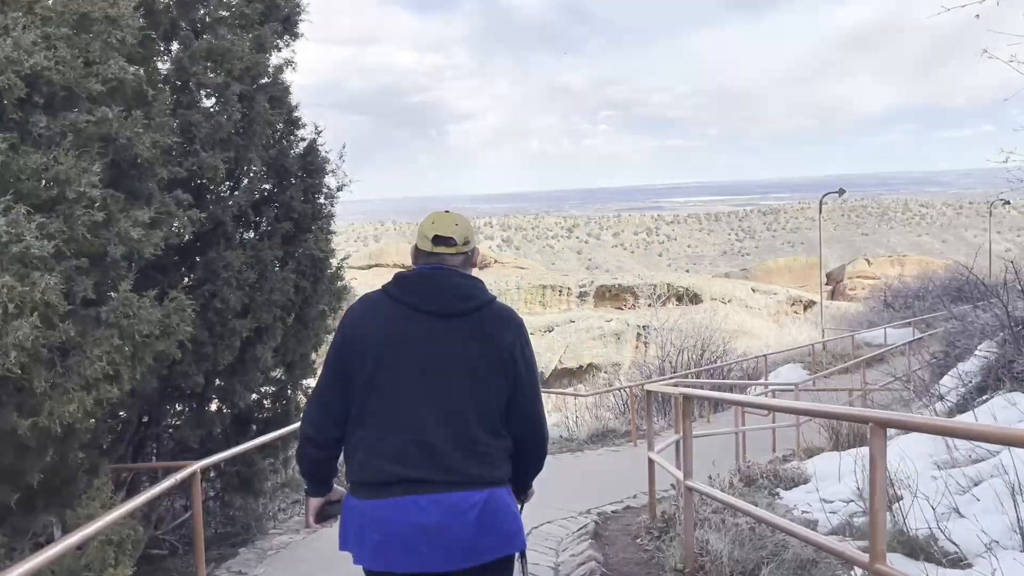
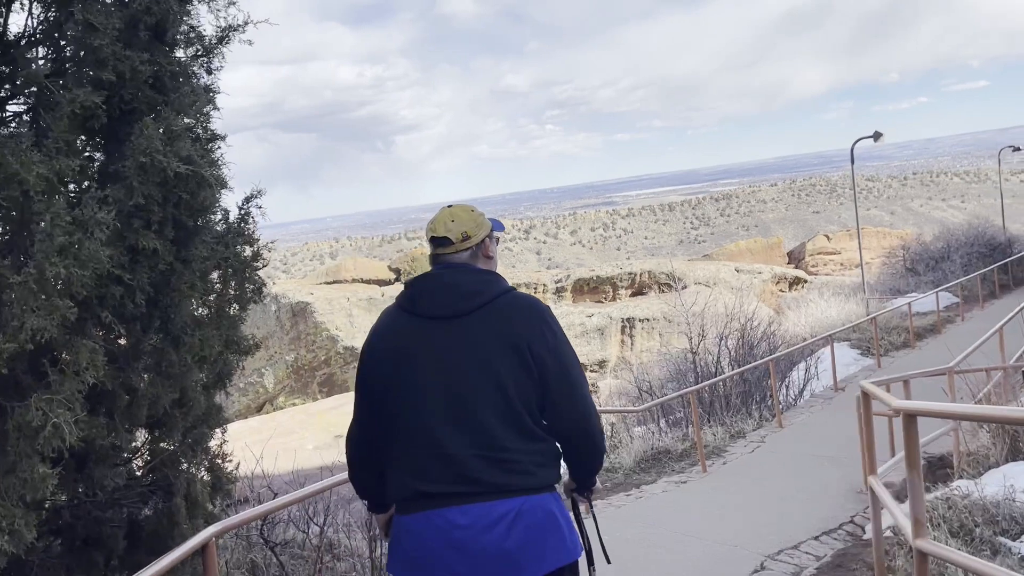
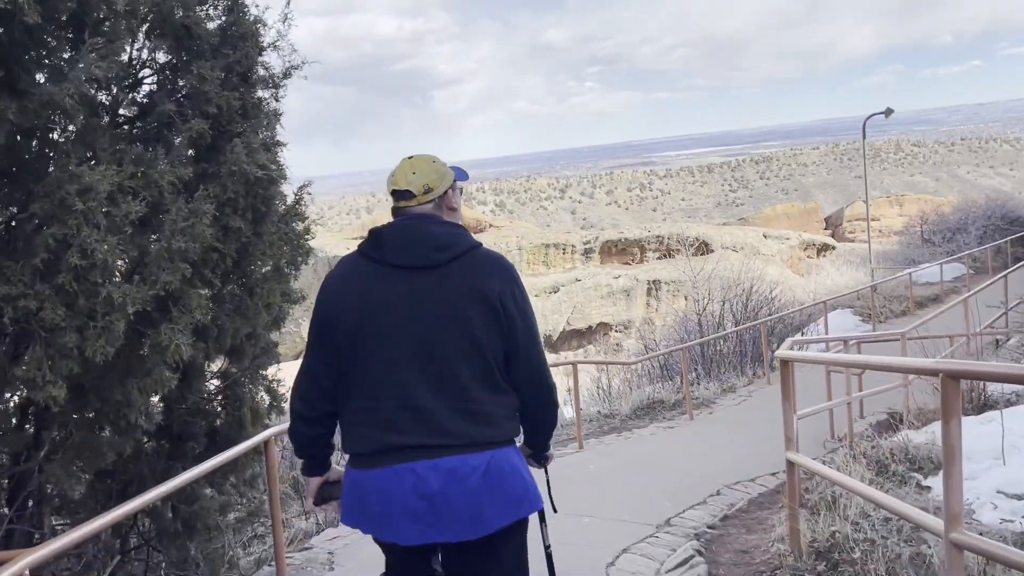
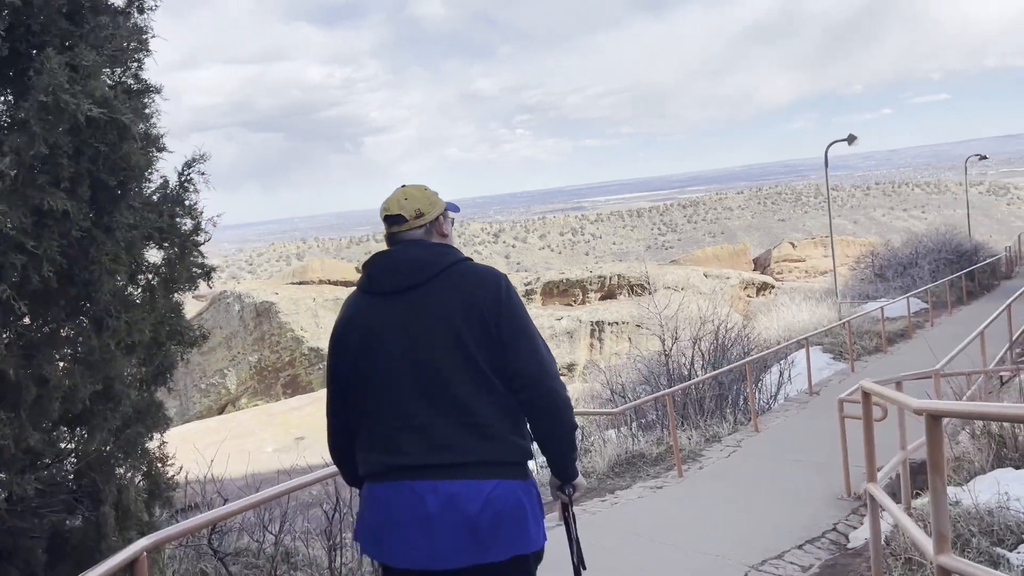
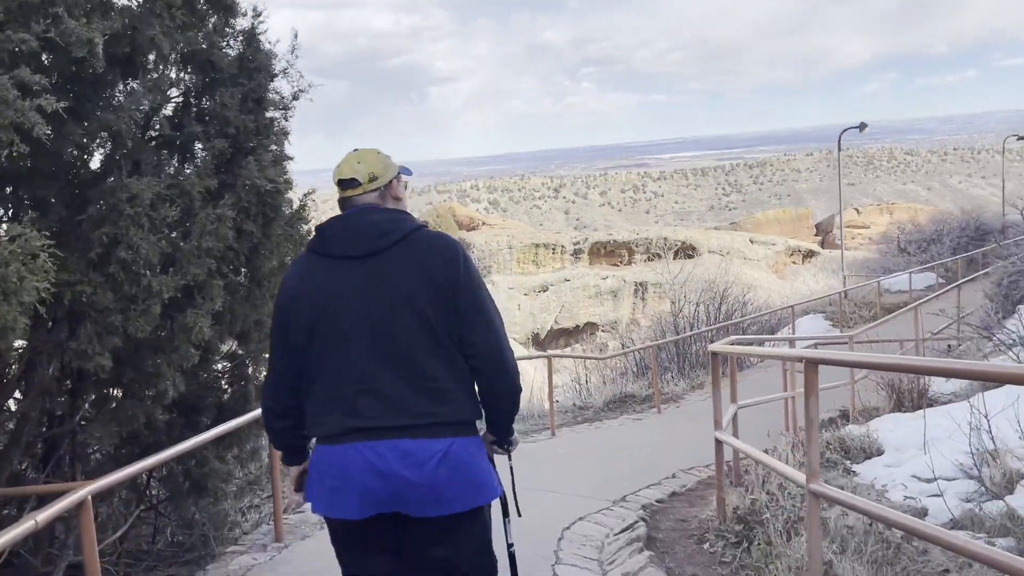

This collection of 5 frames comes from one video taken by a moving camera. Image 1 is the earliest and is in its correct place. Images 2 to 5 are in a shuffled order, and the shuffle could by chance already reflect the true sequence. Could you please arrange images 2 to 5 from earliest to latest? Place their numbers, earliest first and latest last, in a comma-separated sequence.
5, 3, 2, 4
